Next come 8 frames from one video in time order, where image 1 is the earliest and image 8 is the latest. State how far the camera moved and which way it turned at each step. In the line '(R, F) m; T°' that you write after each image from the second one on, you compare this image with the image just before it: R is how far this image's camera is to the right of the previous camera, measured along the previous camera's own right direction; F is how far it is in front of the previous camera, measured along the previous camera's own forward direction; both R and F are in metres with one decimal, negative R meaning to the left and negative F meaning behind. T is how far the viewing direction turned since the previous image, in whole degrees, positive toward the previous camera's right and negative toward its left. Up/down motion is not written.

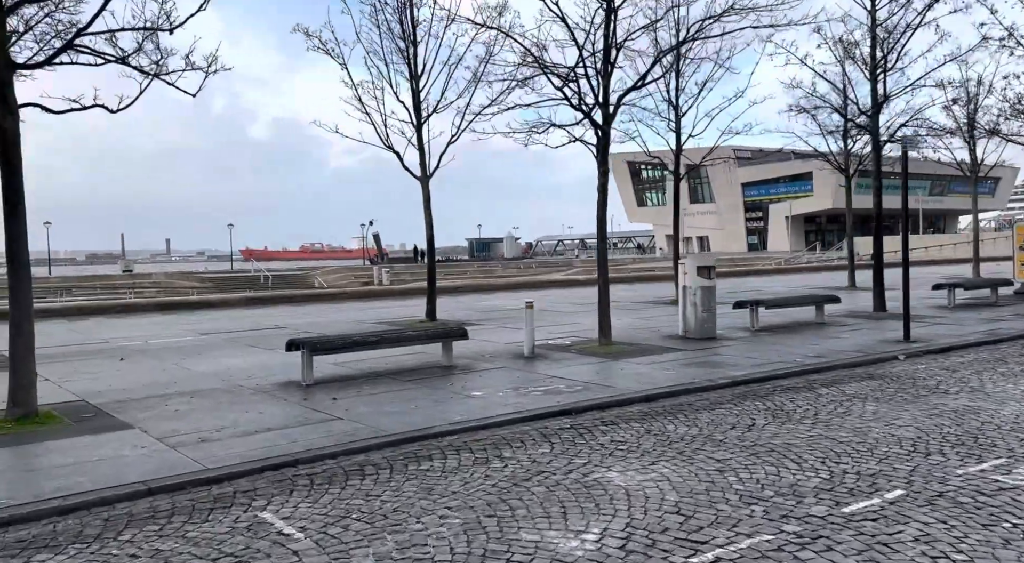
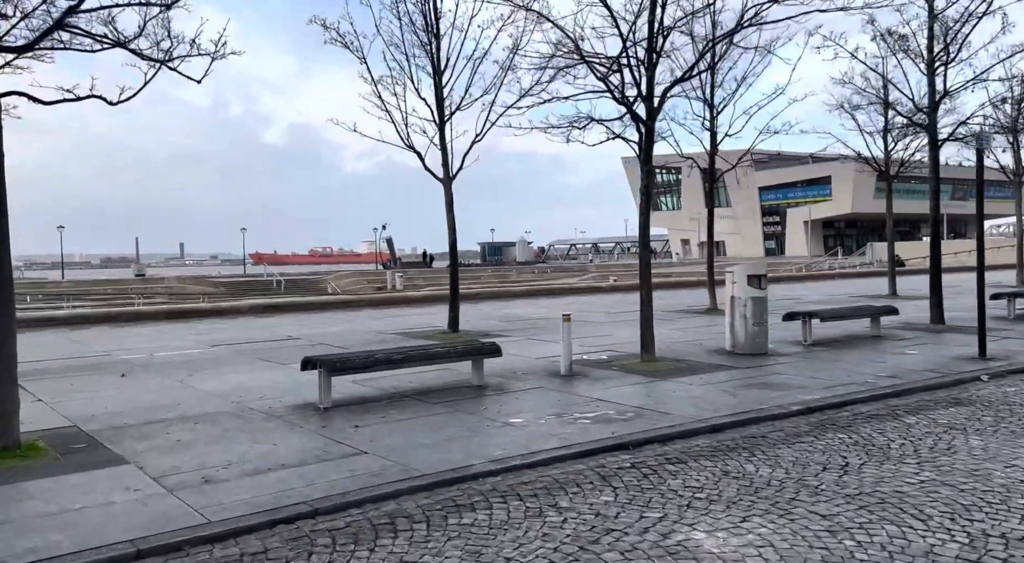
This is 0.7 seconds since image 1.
(-0.3, +1.1) m; -1°
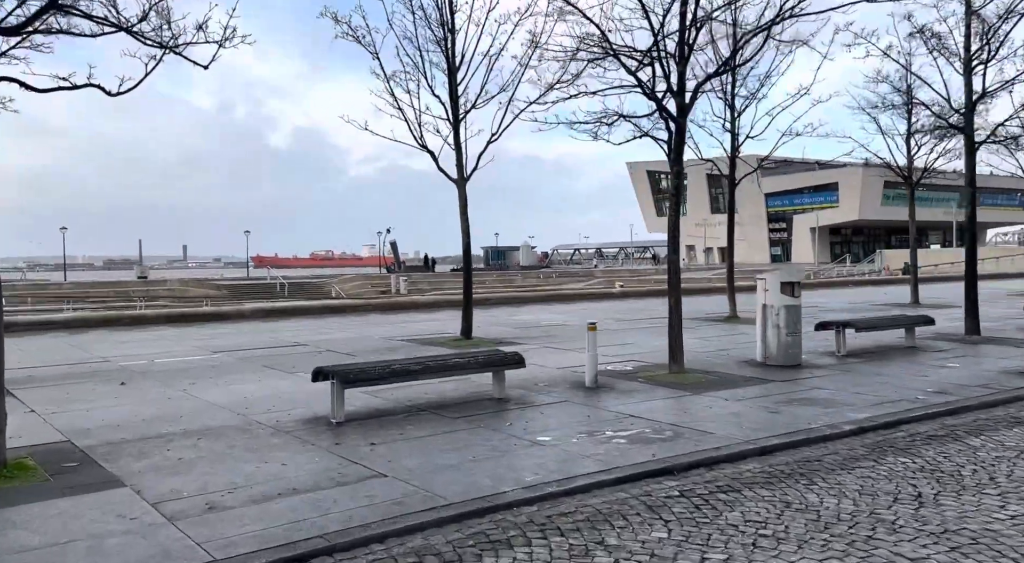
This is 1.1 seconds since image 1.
(-0.2, +0.6) m; 0°
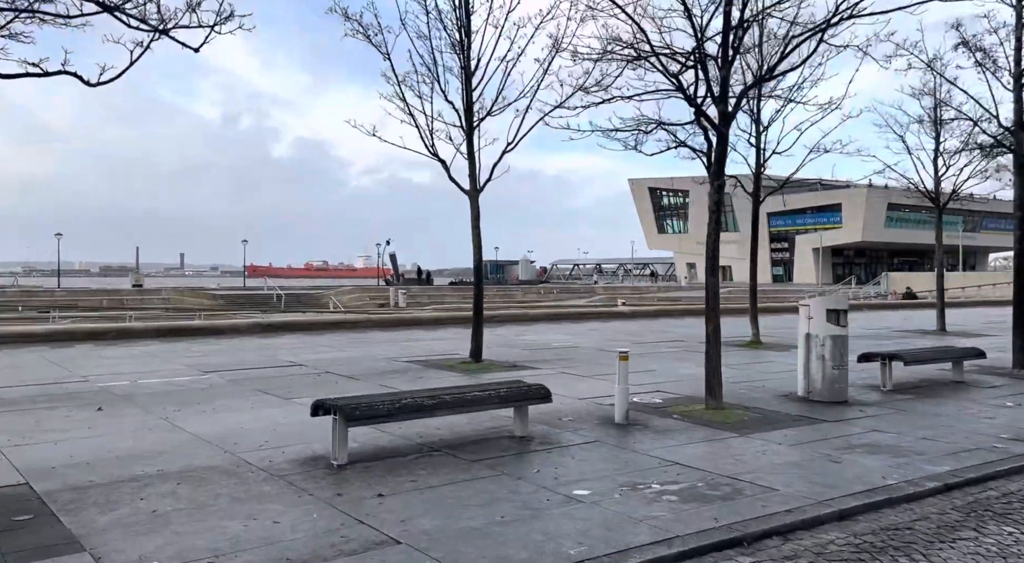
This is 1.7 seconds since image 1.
(-0.3, +1.0) m; 0°
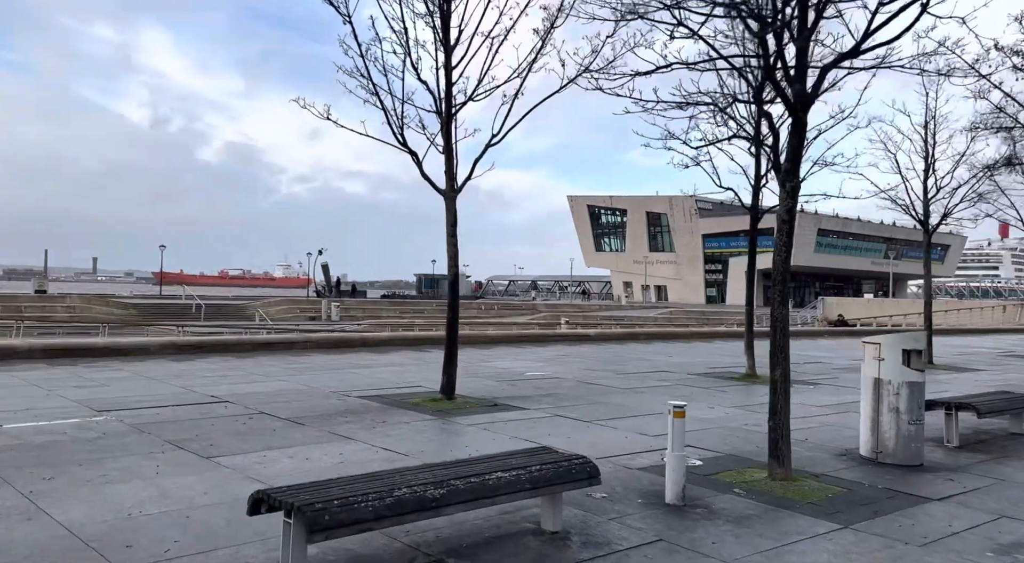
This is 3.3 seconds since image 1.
(-0.7, +2.5) m; +5°
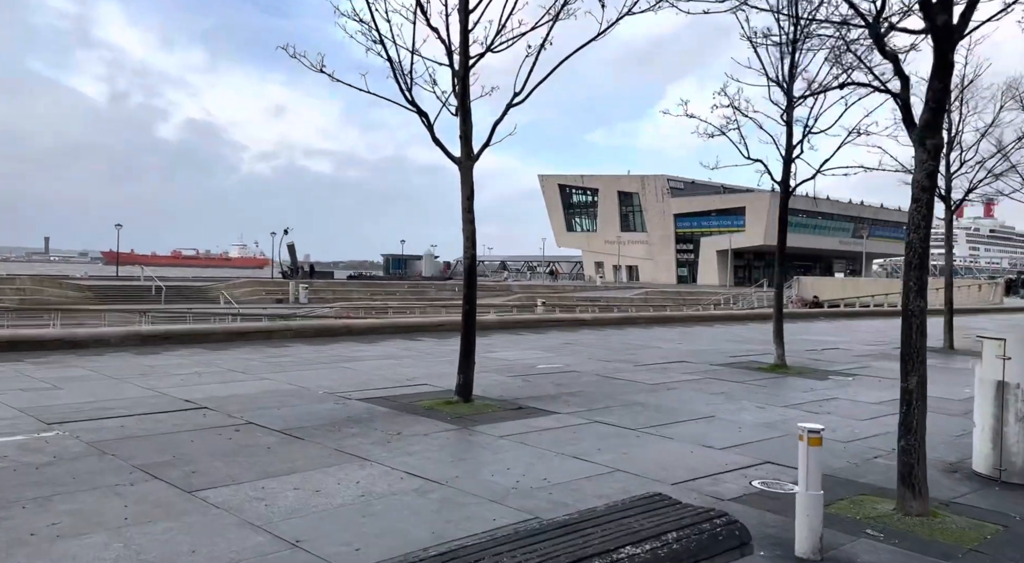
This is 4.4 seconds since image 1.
(-0.7, +1.7) m; +2°
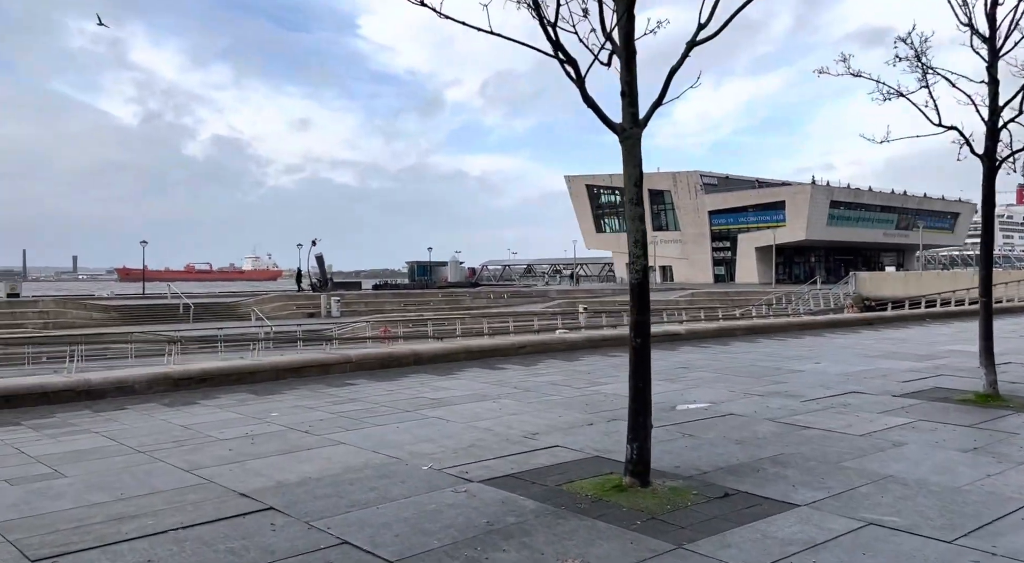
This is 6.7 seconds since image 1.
(-1.4, +3.3) m; -1°
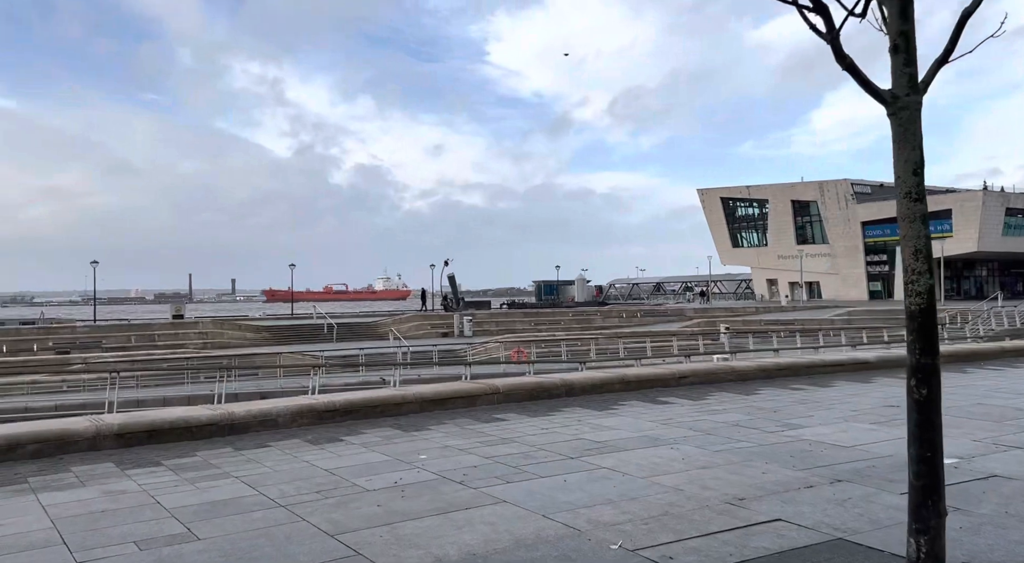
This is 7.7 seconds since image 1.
(-0.6, +1.7) m; -9°
